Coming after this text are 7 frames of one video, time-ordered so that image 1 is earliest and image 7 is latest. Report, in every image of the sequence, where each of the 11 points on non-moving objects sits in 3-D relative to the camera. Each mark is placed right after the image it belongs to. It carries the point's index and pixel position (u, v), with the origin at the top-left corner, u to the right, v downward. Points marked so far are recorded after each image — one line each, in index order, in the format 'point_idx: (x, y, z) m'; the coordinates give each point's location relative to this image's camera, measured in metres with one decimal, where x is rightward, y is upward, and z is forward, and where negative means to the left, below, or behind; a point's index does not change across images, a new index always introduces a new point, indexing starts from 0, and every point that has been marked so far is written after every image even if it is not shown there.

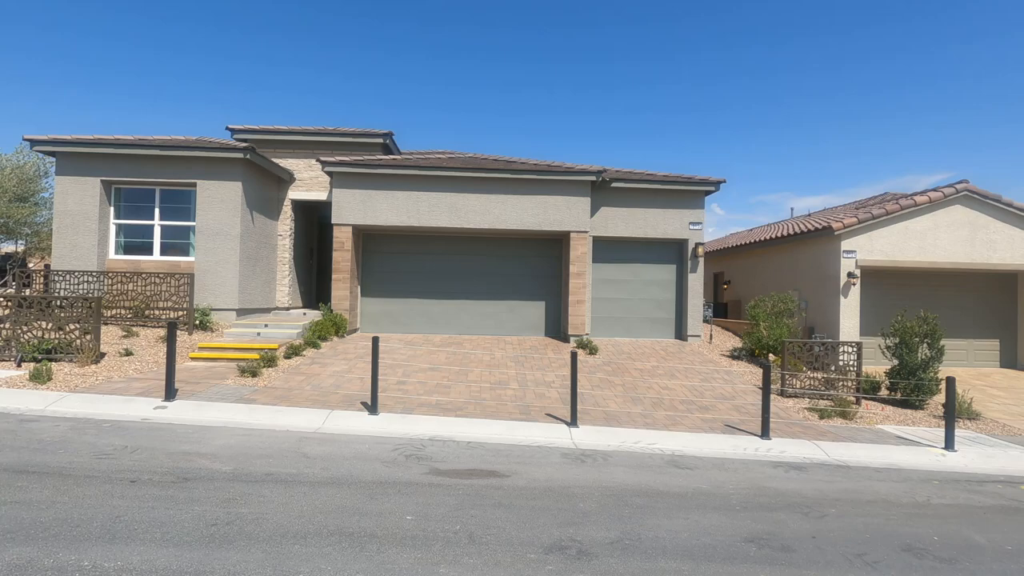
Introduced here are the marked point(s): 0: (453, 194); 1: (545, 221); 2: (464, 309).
0: (-1.4, +2.3, +15.8) m
1: (+0.8, +1.6, +15.8) m
2: (-1.2, -0.5, +16.8) m
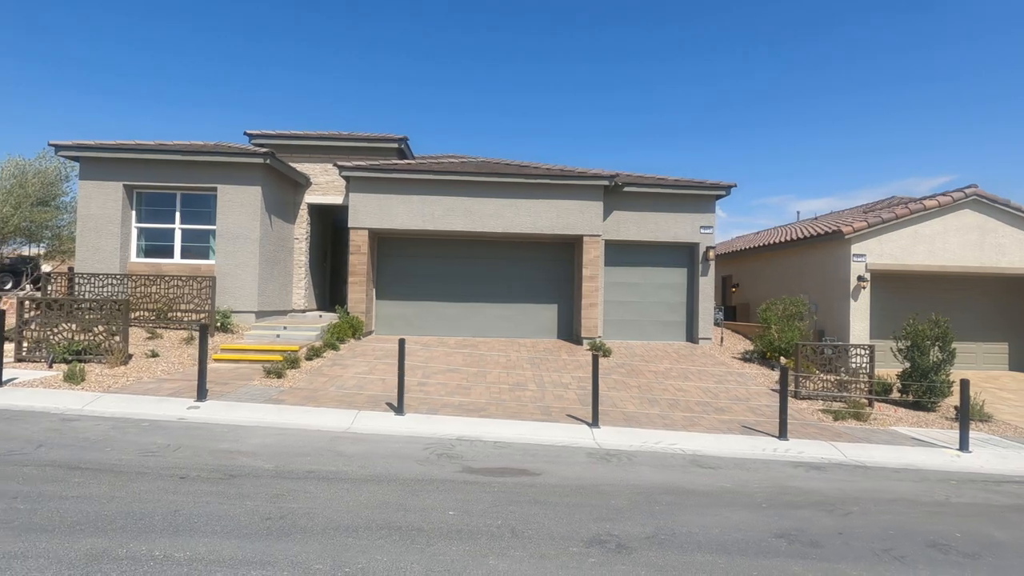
0: (-1.1, +2.2, +16.0) m
1: (+1.1, +1.6, +16.0) m
2: (-0.9, -0.6, +17.0) m
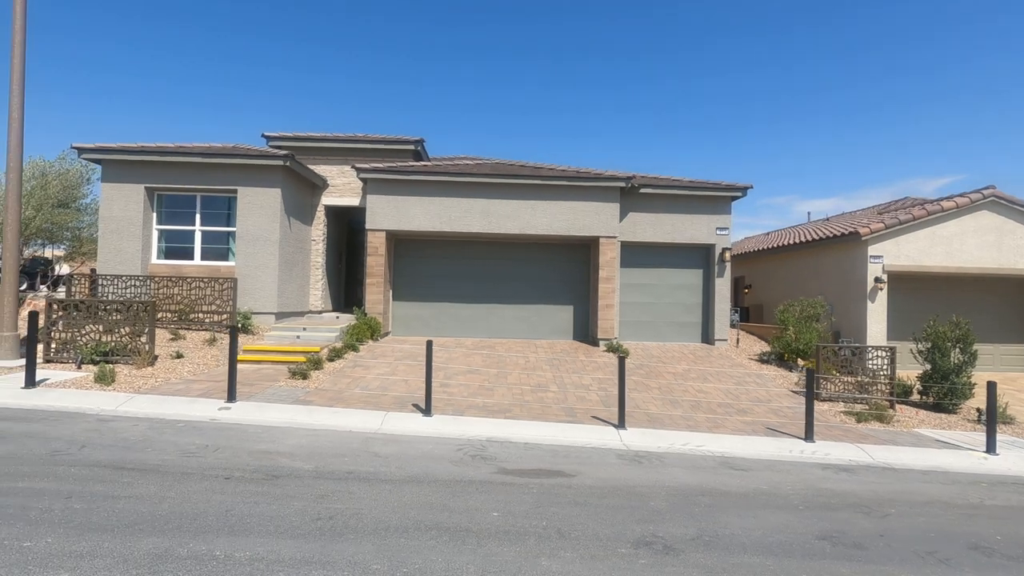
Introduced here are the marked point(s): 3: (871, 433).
0: (-0.7, +2.2, +16.0) m
1: (+1.6, +1.5, +16.0) m
2: (-0.5, -0.6, +17.1) m
3: (+5.4, -2.2, +9.8) m
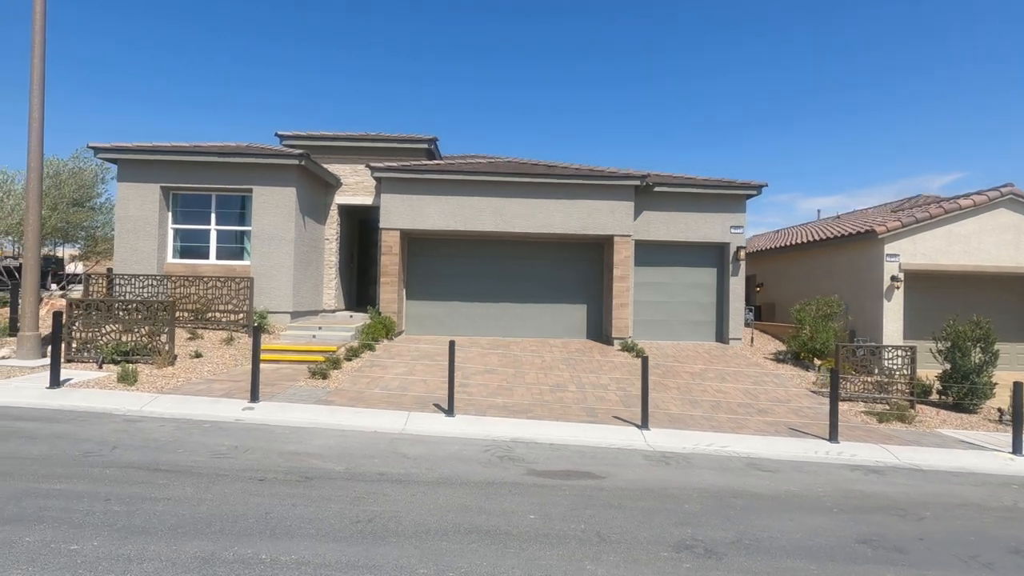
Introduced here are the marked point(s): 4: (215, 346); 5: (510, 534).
0: (-0.3, +2.2, +16.0) m
1: (+1.9, +1.6, +16.0) m
2: (-0.1, -0.6, +17.0) m
3: (+5.7, -2.2, +9.7) m
4: (-5.6, -1.1, +12.2) m
5: (0.0, -1.8, +4.8) m
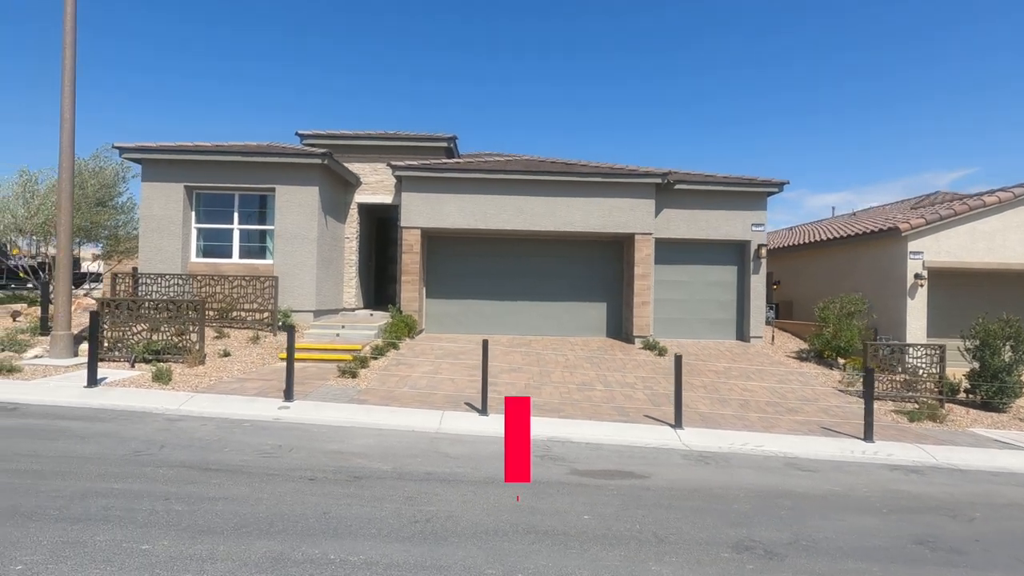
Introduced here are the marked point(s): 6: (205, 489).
0: (+0.2, +2.3, +16.0) m
1: (+2.4, +1.6, +16.0) m
2: (+0.4, -0.6, +17.1) m
3: (+6.2, -2.2, +9.7) m
4: (-5.1, -1.1, +12.3) m
5: (+0.4, -1.8, +4.8) m
6: (-2.5, -1.6, +5.2) m
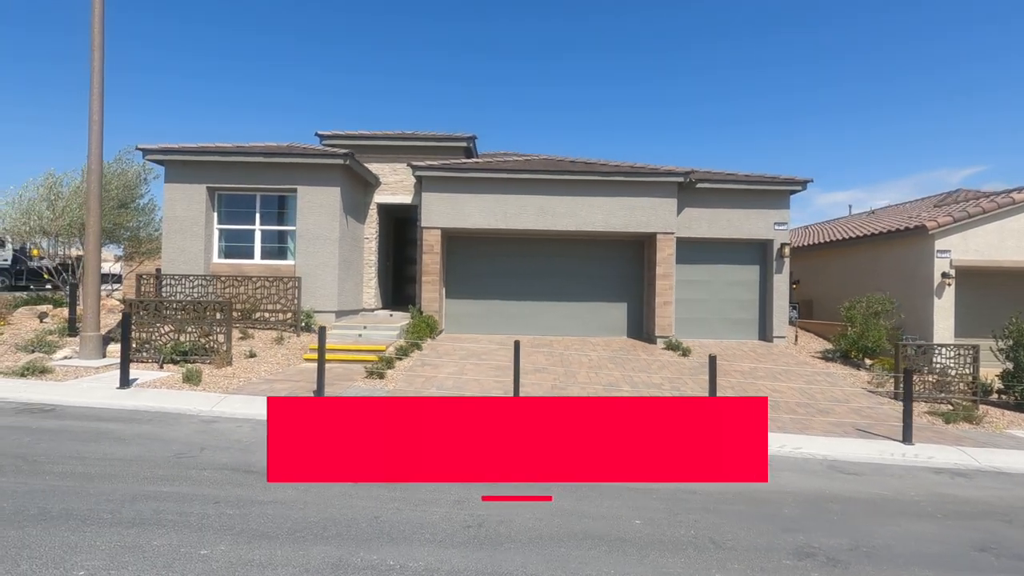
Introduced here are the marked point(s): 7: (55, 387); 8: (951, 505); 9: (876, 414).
0: (+0.7, +2.2, +15.9) m
1: (+2.9, +1.6, +15.9) m
2: (+0.9, -0.6, +17.0) m
3: (+6.7, -2.2, +9.5) m
4: (-4.6, -1.1, +12.3) m
5: (+0.8, -1.8, +4.7) m
6: (-2.1, -1.6, +5.2) m
7: (-6.2, -1.3, +8.8) m
8: (+4.2, -2.1, +6.2) m
9: (+6.0, -2.1, +10.6) m
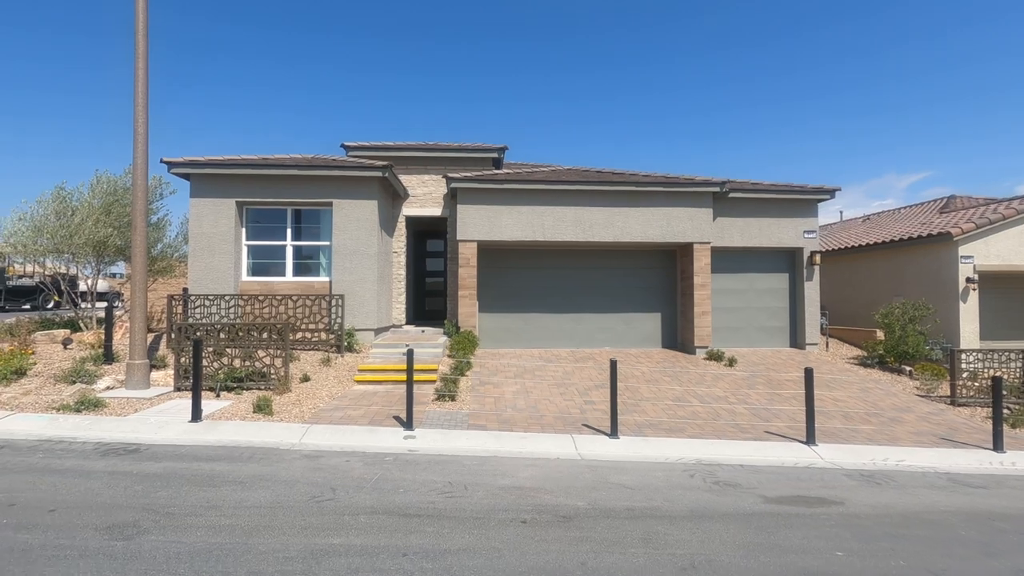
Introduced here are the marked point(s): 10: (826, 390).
0: (+1.5, +2.0, +15.7) m
1: (+3.8, +1.4, +15.7) m
2: (+1.7, -0.9, +16.7) m
3: (+7.9, -2.3, +9.6) m
4: (-3.5, -1.4, +11.7) m
5: (+2.3, -2.0, +4.4) m
6: (-0.6, -1.8, +4.7) m
7: (-4.9, -1.7, +8.2) m
8: (+5.6, -2.2, +6.1) m
9: (+7.2, -2.2, +10.7) m
10: (+6.1, -2.0, +12.7) m
